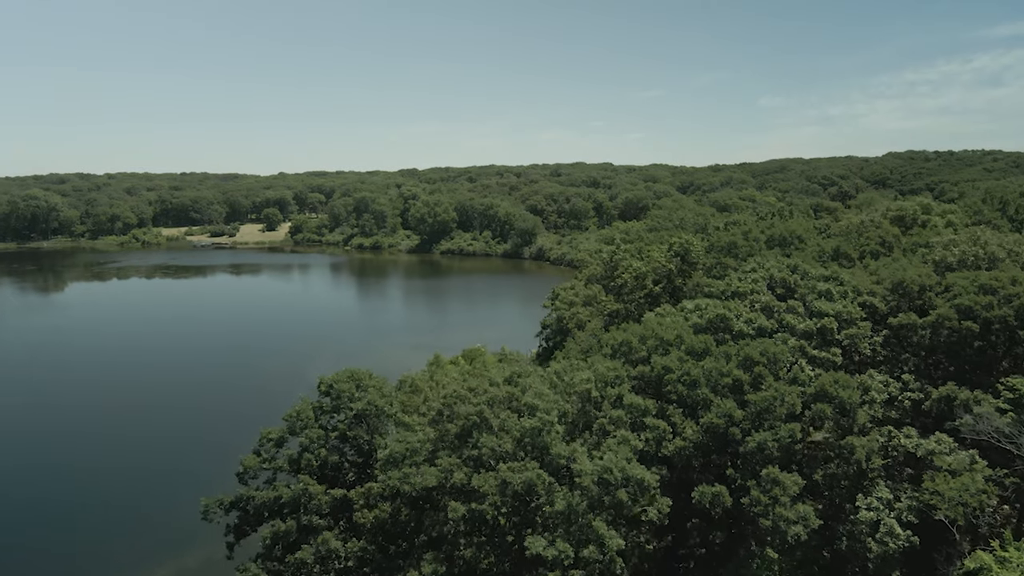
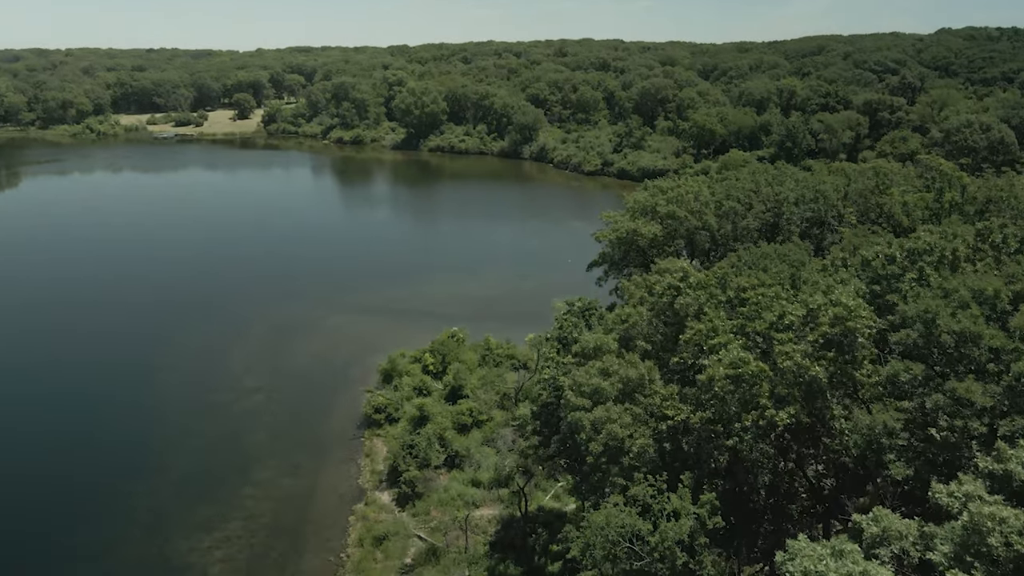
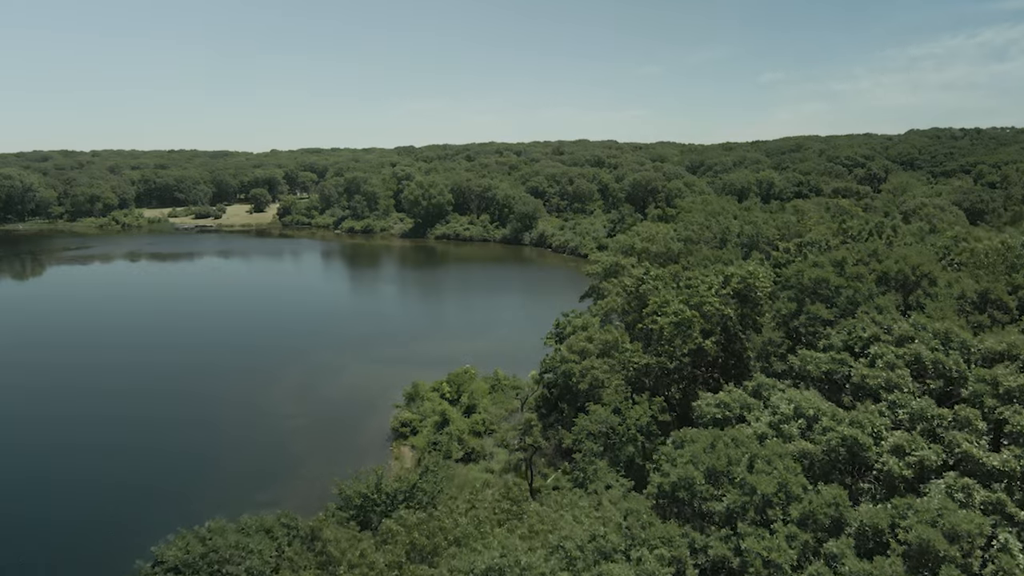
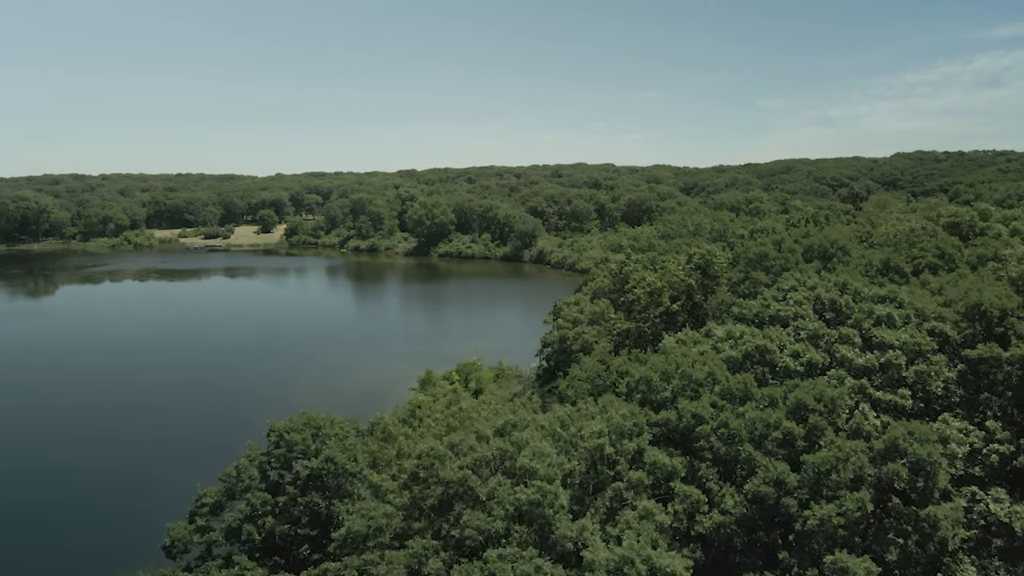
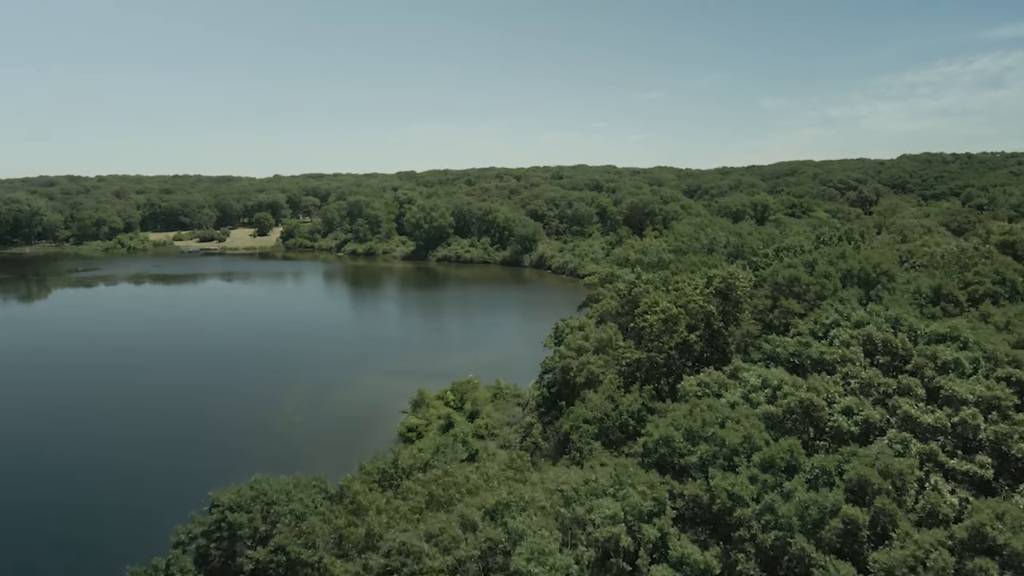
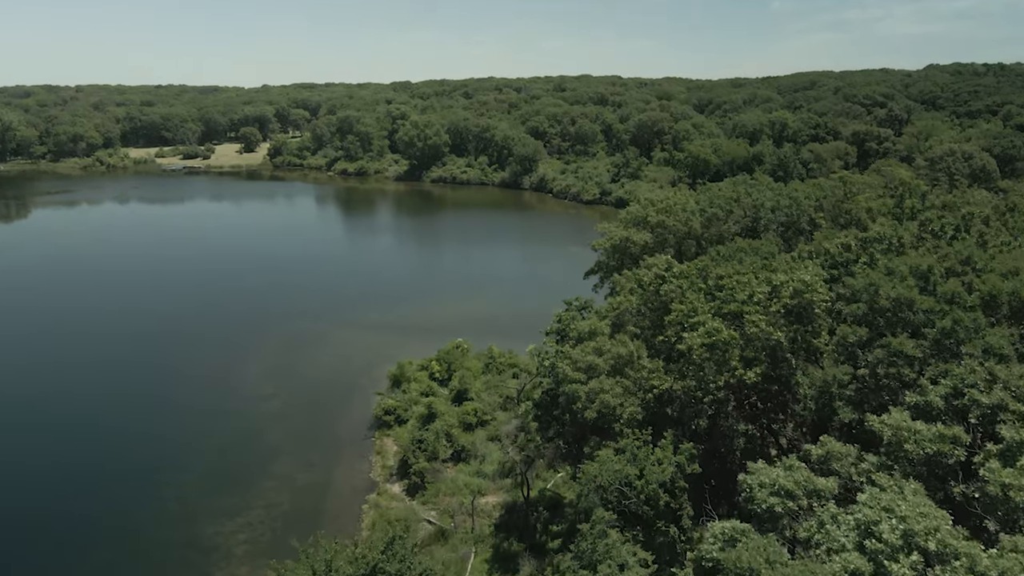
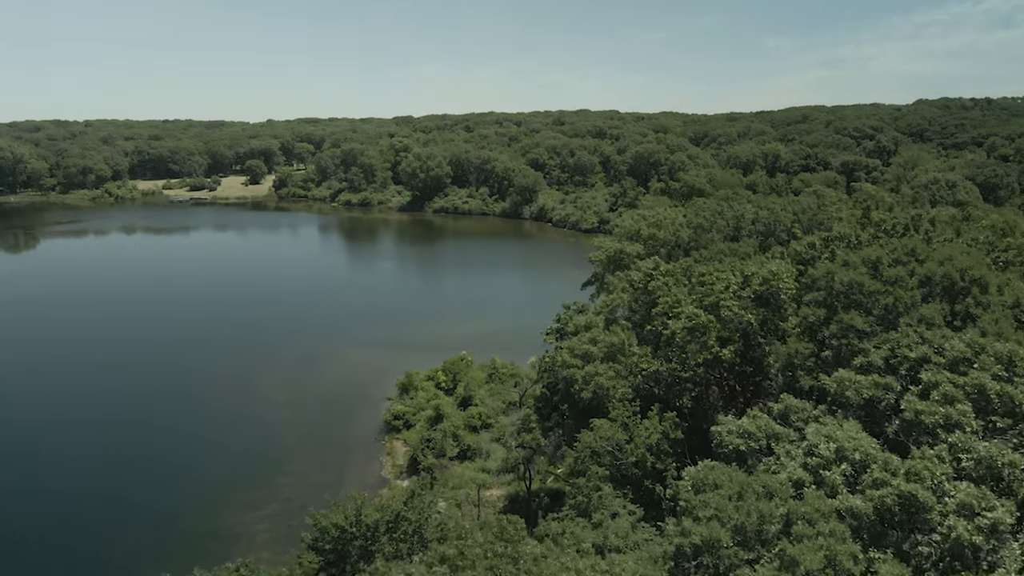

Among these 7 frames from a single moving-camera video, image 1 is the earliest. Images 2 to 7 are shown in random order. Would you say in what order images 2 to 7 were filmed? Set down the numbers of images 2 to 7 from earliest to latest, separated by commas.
4, 5, 3, 7, 6, 2
